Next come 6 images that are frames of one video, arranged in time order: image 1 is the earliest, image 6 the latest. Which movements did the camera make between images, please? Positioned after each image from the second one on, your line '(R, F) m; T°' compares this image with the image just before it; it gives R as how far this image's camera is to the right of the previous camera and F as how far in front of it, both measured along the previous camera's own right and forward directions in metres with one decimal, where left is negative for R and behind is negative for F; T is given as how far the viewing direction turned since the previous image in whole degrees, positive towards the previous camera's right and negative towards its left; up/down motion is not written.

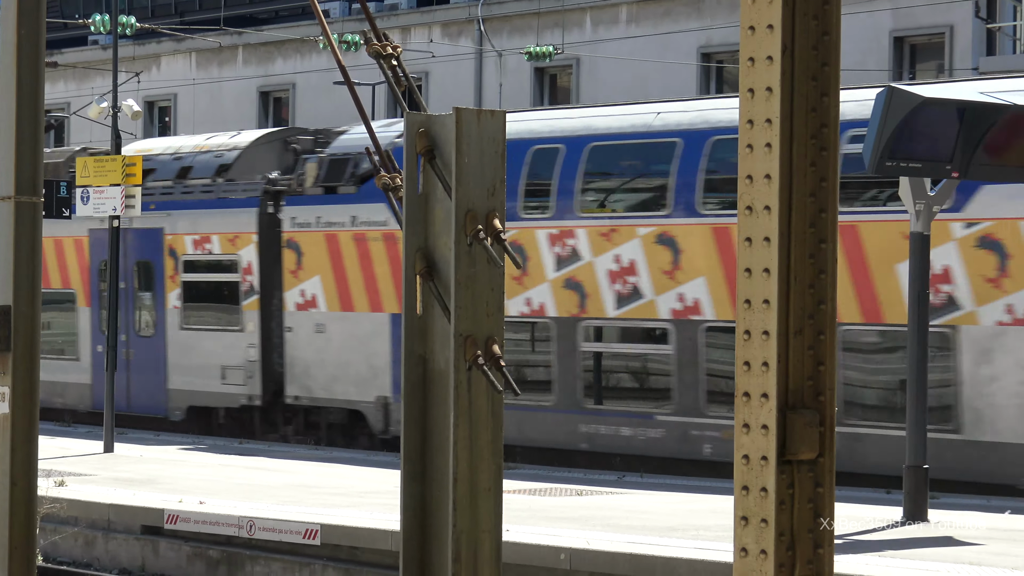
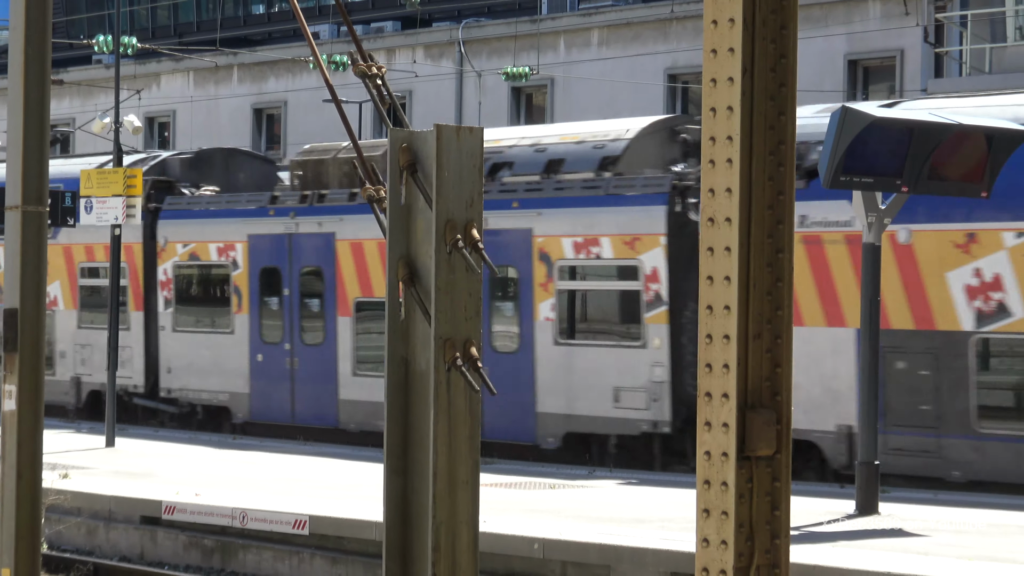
(+0.3, -0.4) m; -1°
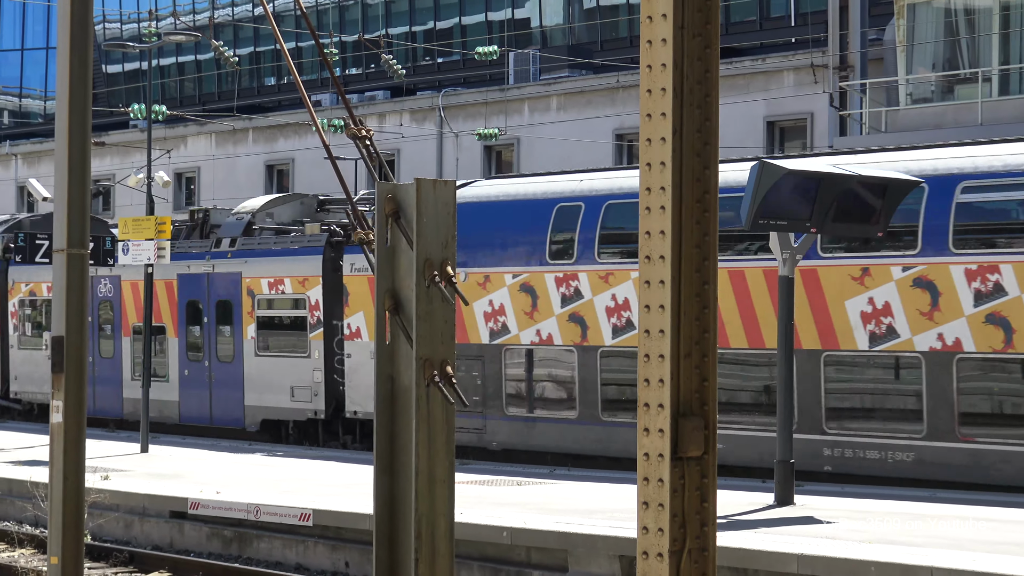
(+0.3, -1.3) m; 0°
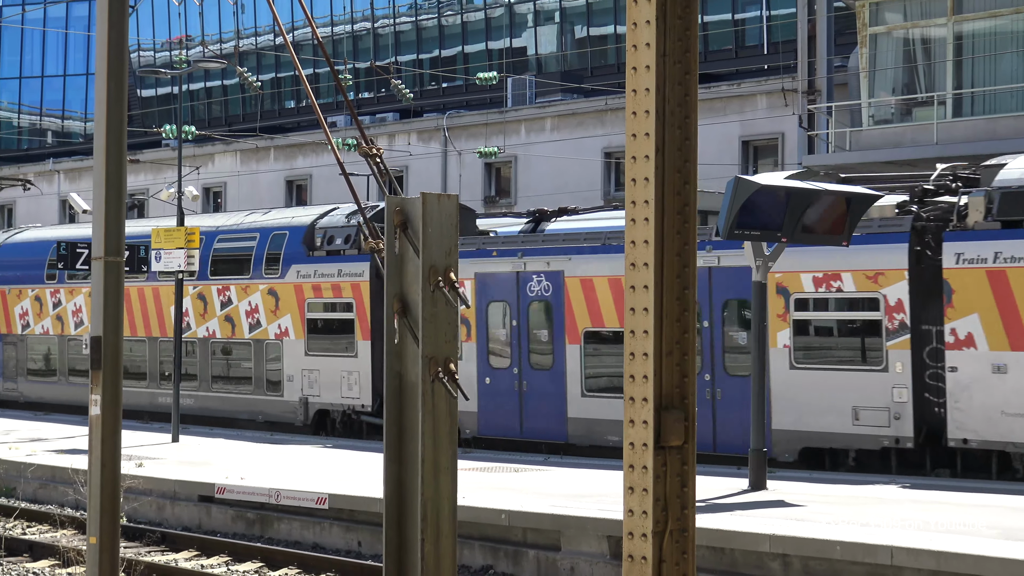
(+0.1, -0.8) m; 0°
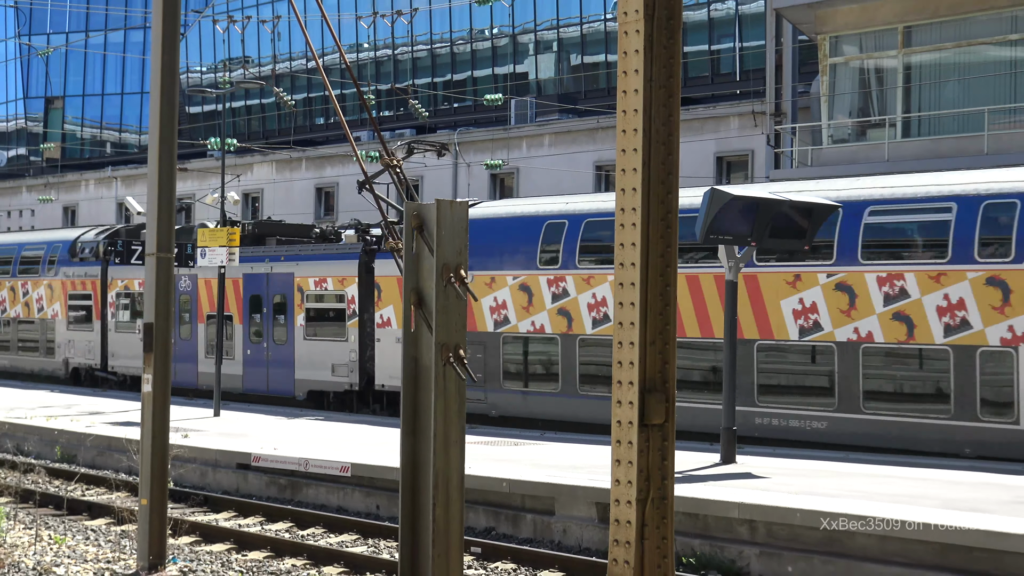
(+0.1, -1.3) m; 0°
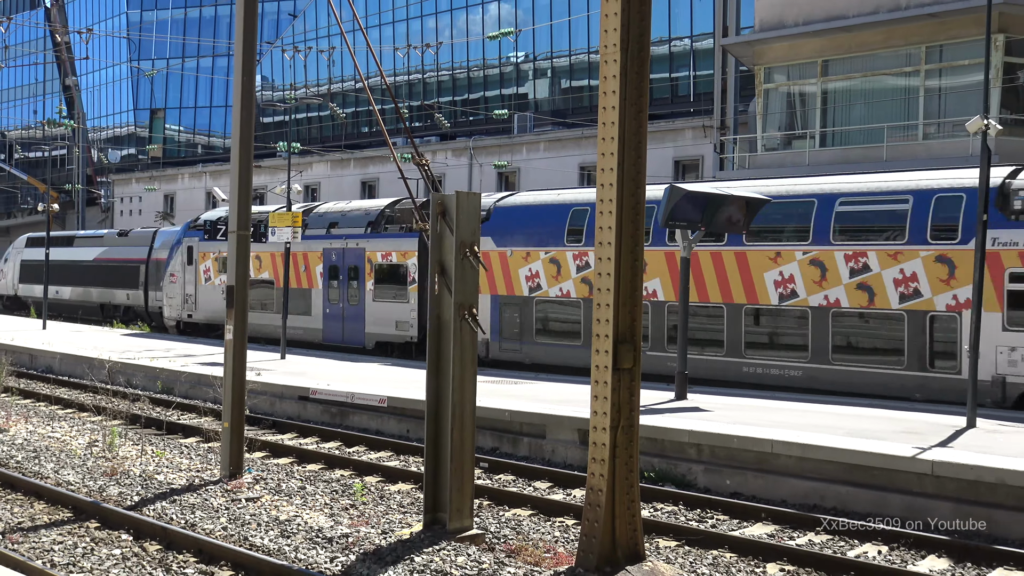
(+0.2, -3.0) m; -1°
